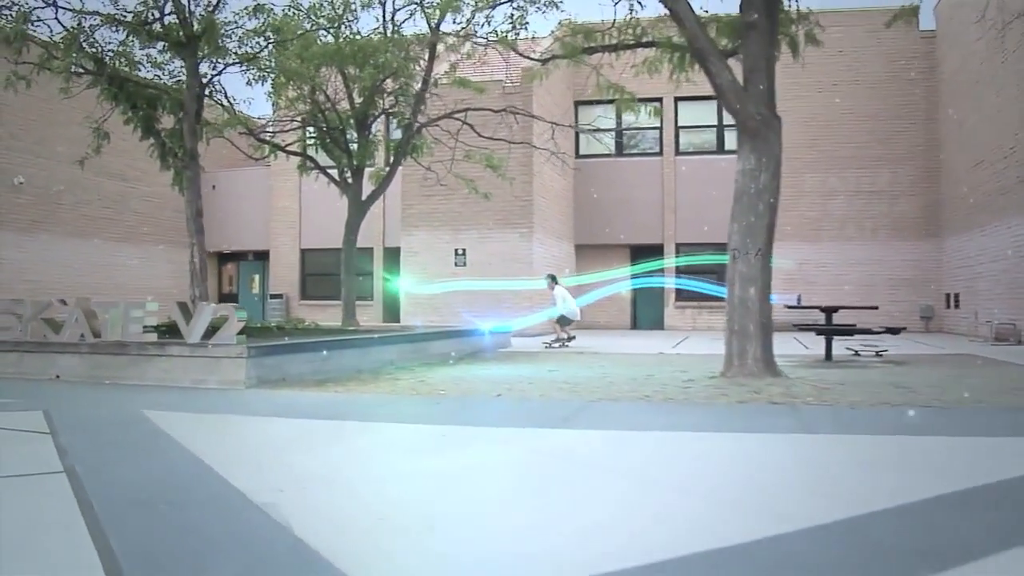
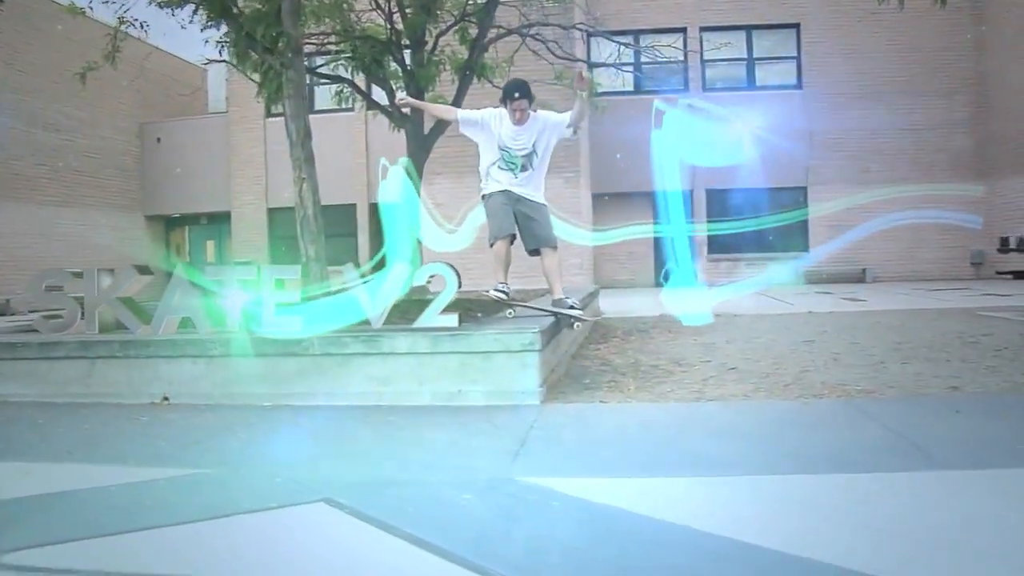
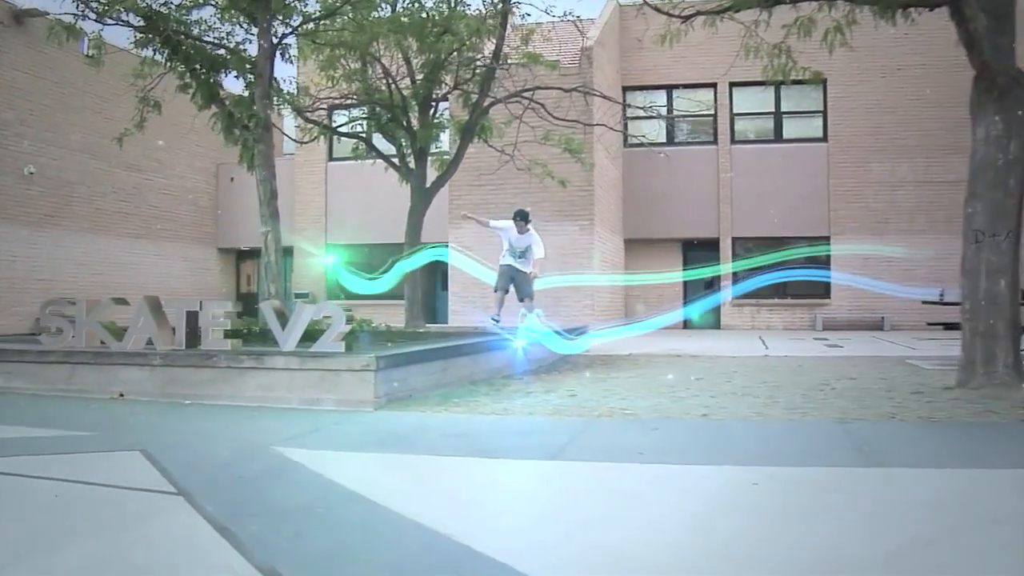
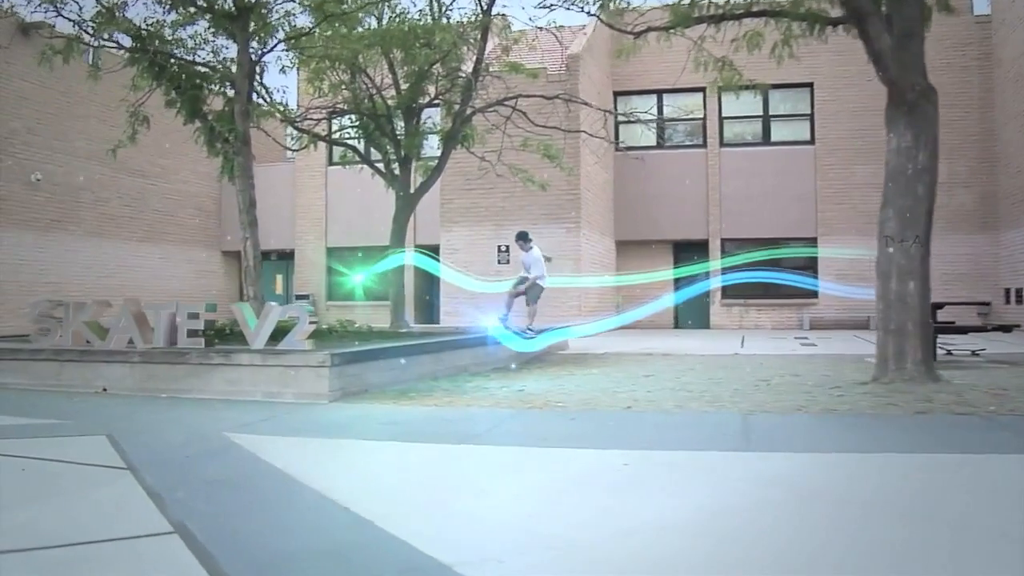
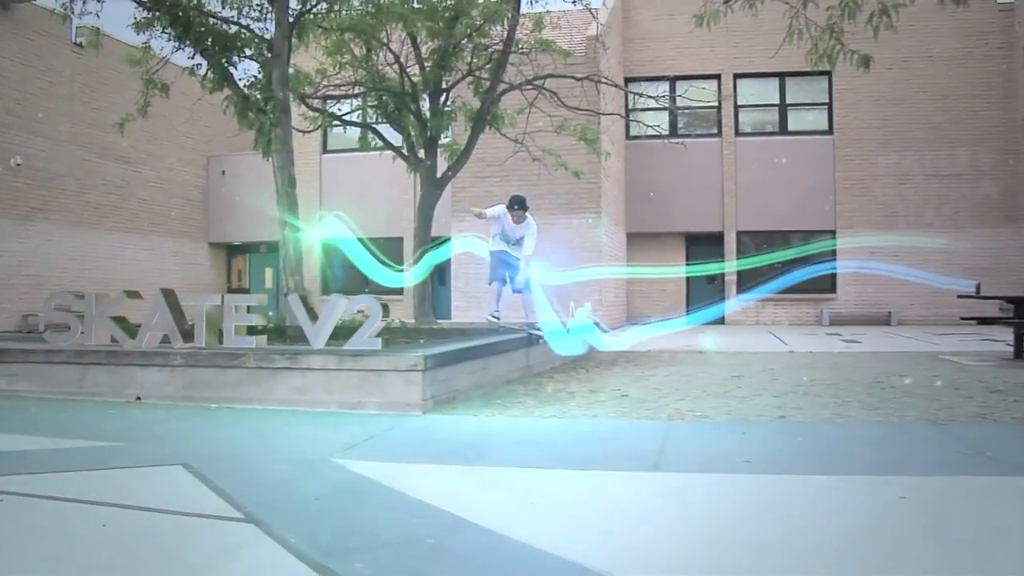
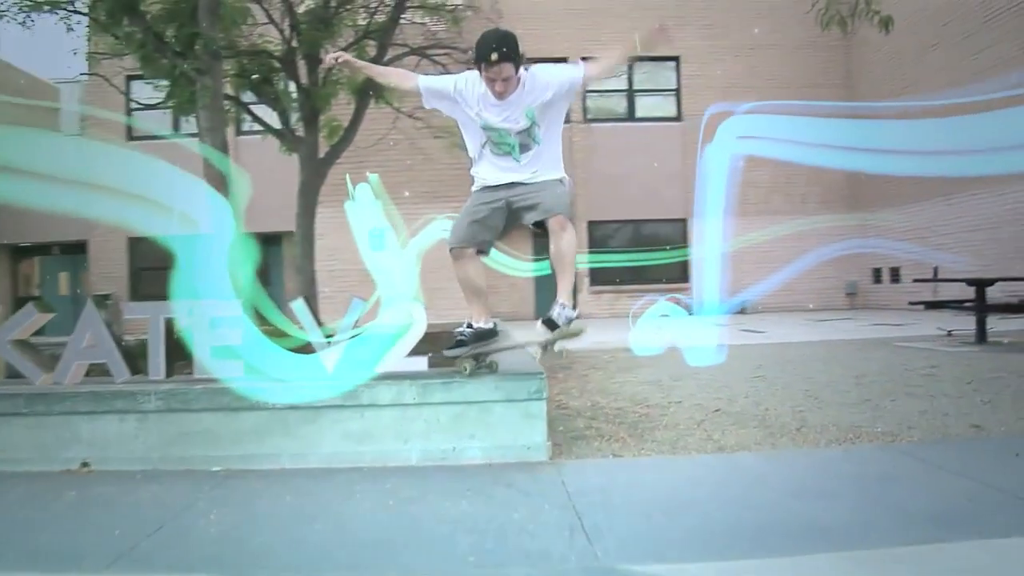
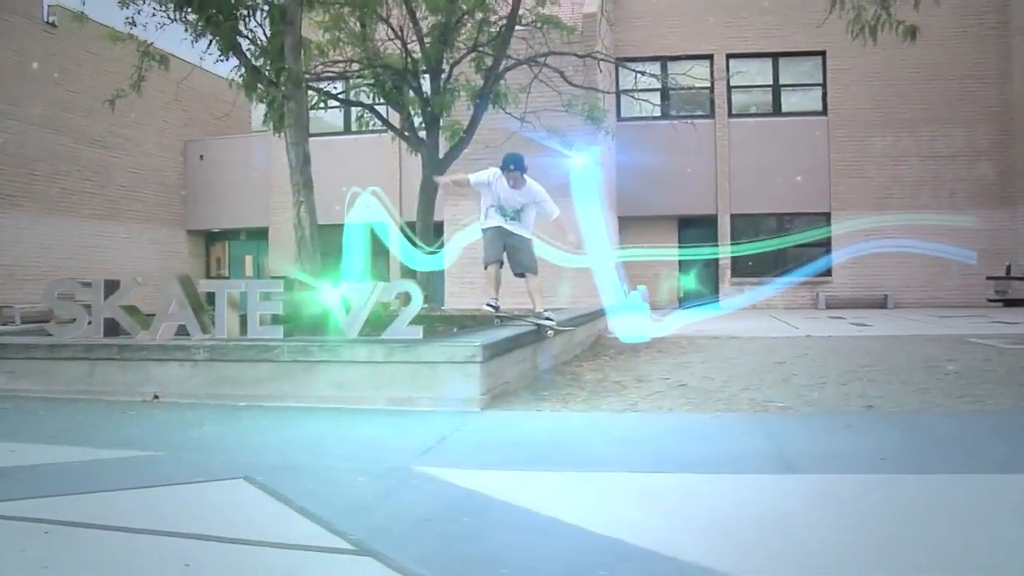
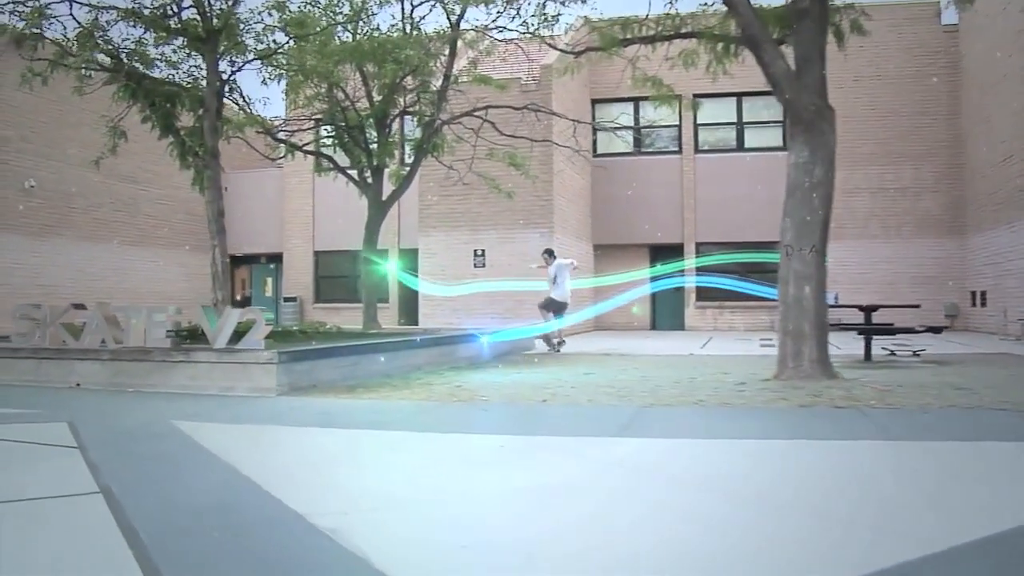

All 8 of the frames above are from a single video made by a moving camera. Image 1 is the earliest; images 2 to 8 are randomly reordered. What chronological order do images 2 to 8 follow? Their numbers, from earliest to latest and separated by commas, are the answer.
8, 4, 3, 5, 7, 2, 6
